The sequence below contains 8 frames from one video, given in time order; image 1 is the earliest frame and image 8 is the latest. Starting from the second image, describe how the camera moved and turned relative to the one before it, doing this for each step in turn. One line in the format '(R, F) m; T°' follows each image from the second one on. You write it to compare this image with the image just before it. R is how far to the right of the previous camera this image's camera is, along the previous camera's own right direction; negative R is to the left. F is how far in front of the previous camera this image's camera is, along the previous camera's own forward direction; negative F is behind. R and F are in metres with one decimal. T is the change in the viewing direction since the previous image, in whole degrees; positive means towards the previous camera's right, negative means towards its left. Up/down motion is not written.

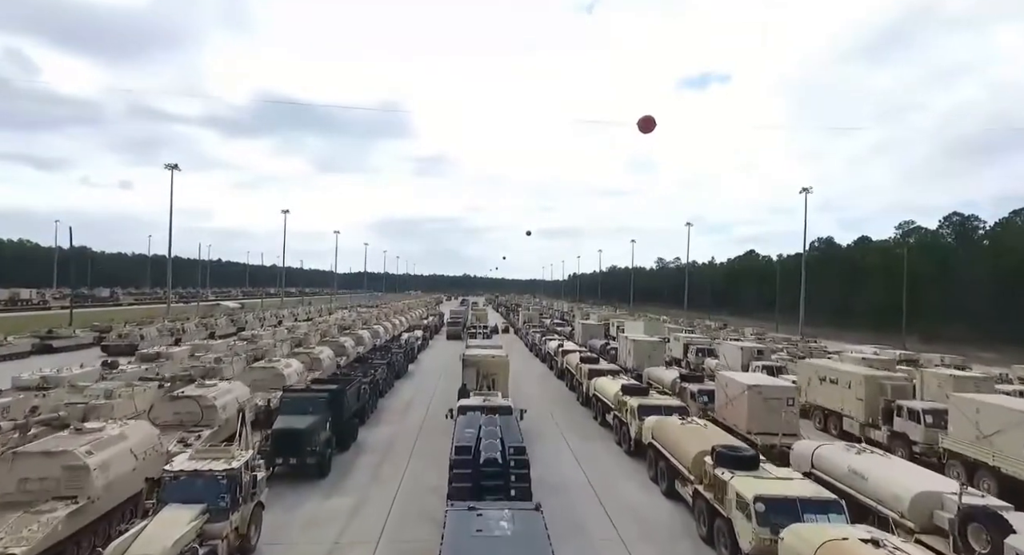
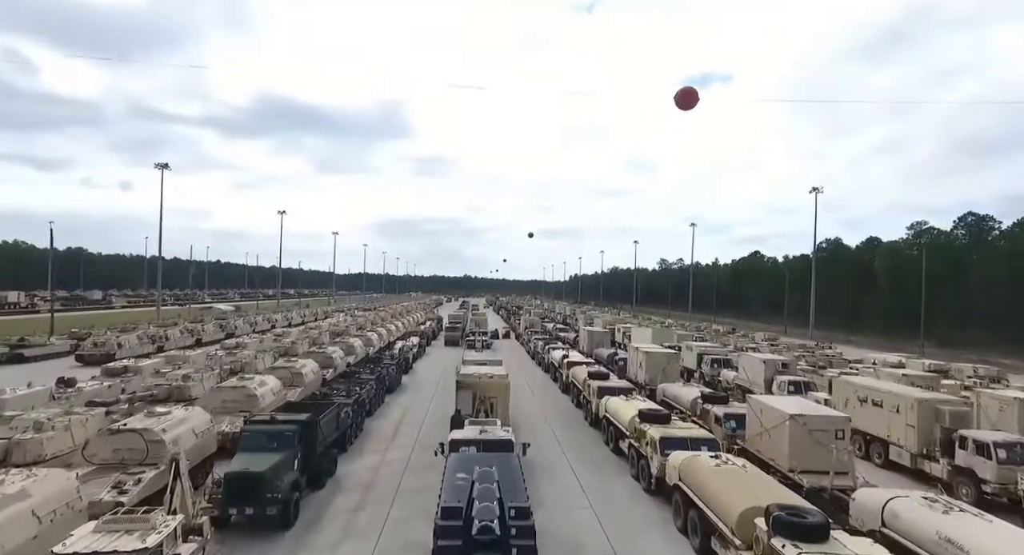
(0.0, +2.3) m; 0°
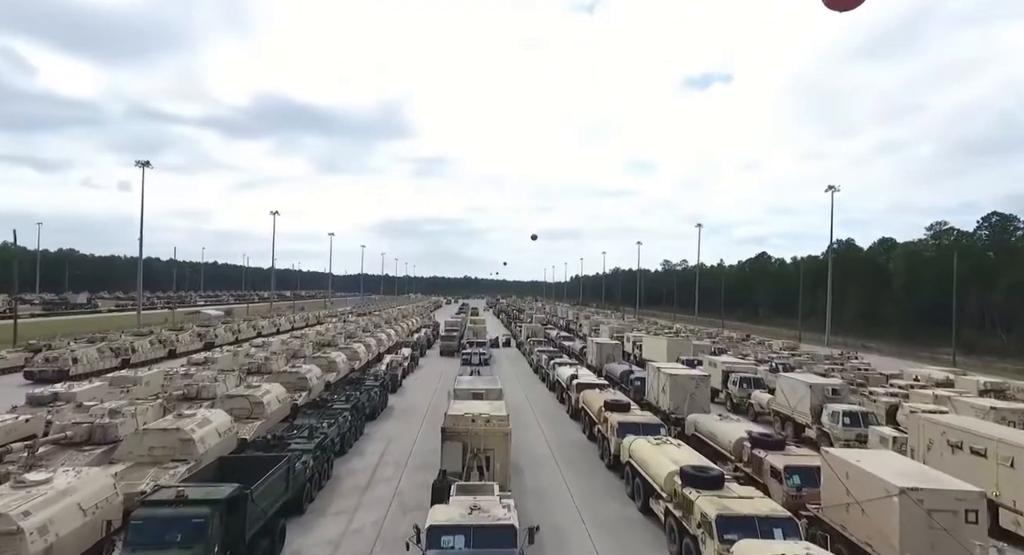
(0.0, +3.8) m; 0°
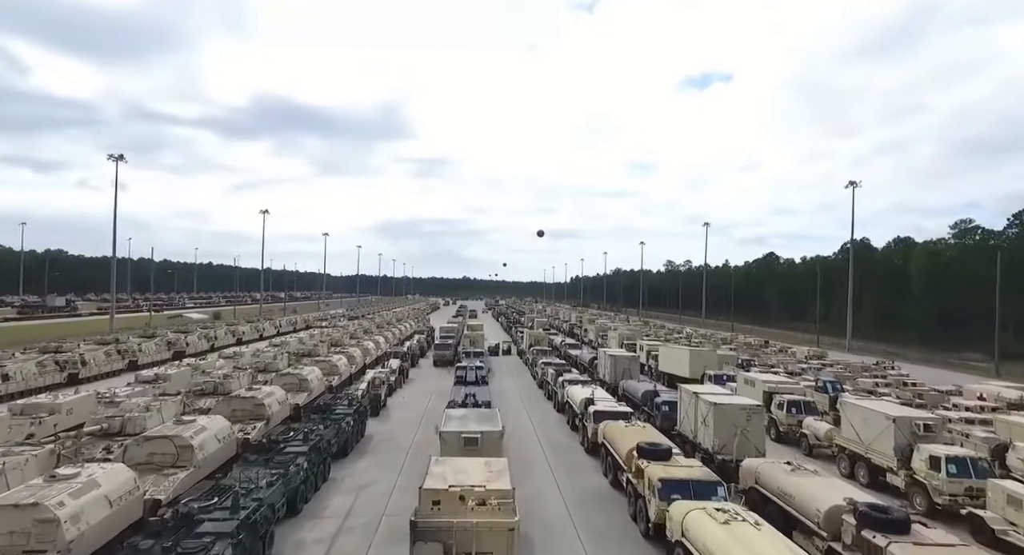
(-0.1, +4.5) m; 0°
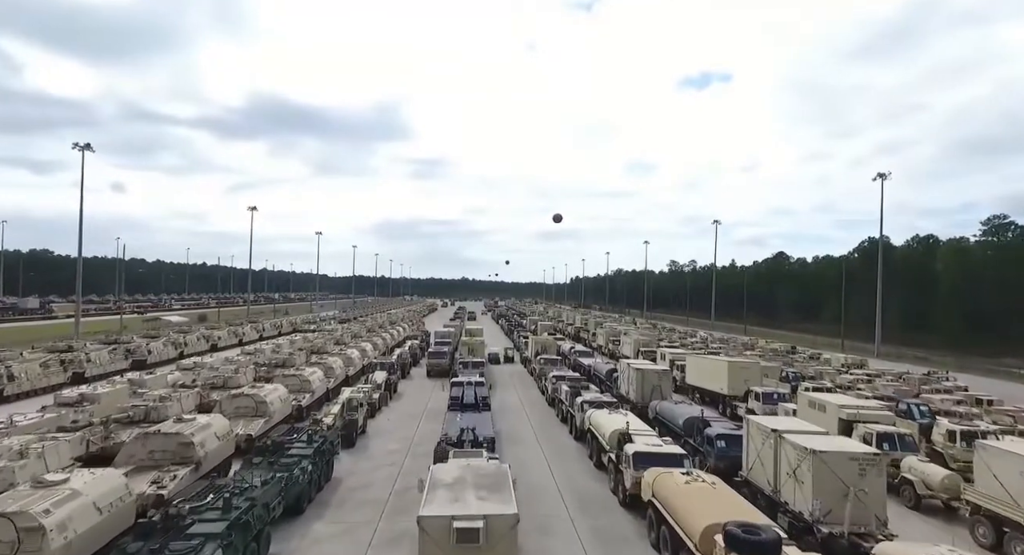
(-0.3, +0.6) m; 0°
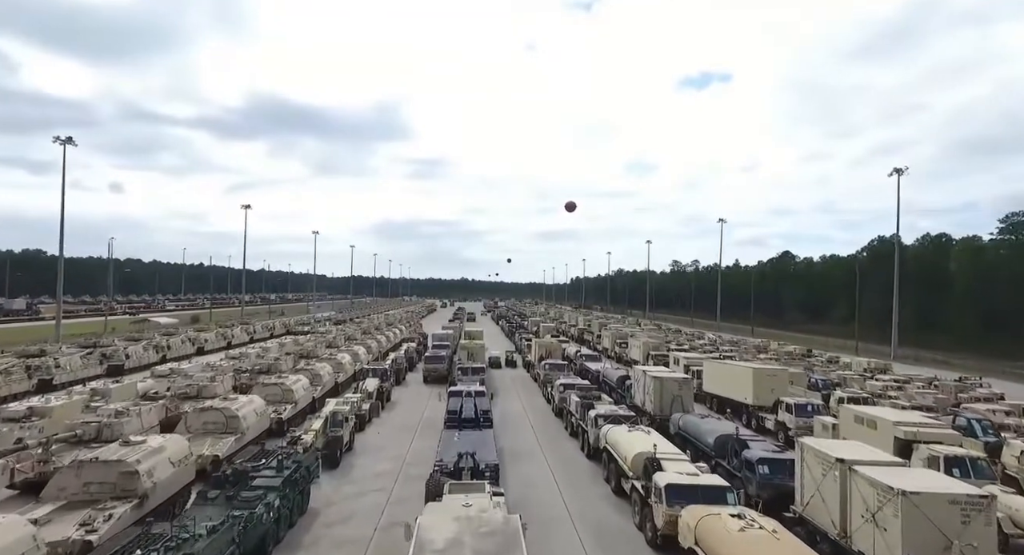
(-0.2, +2.7) m; 0°
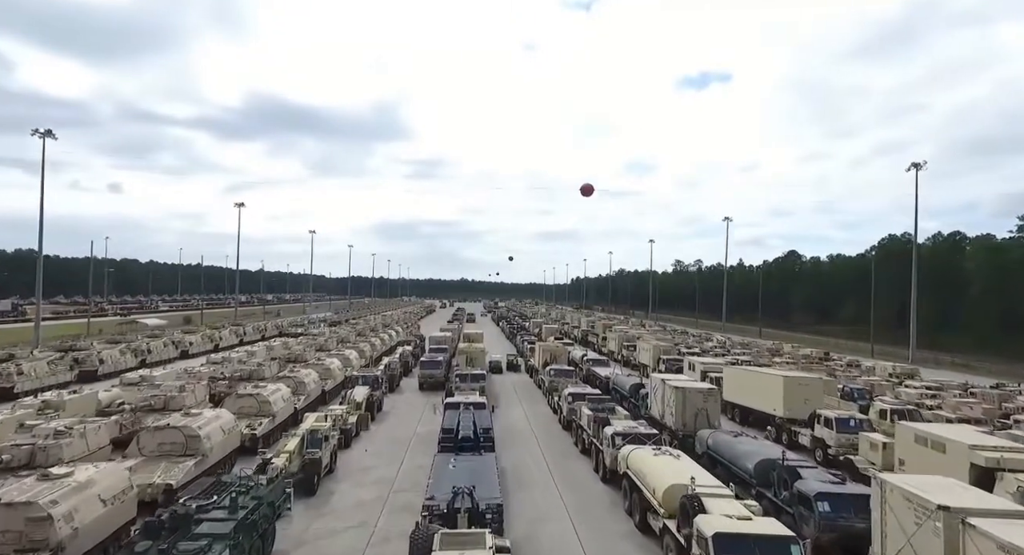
(-0.2, +2.8) m; 0°
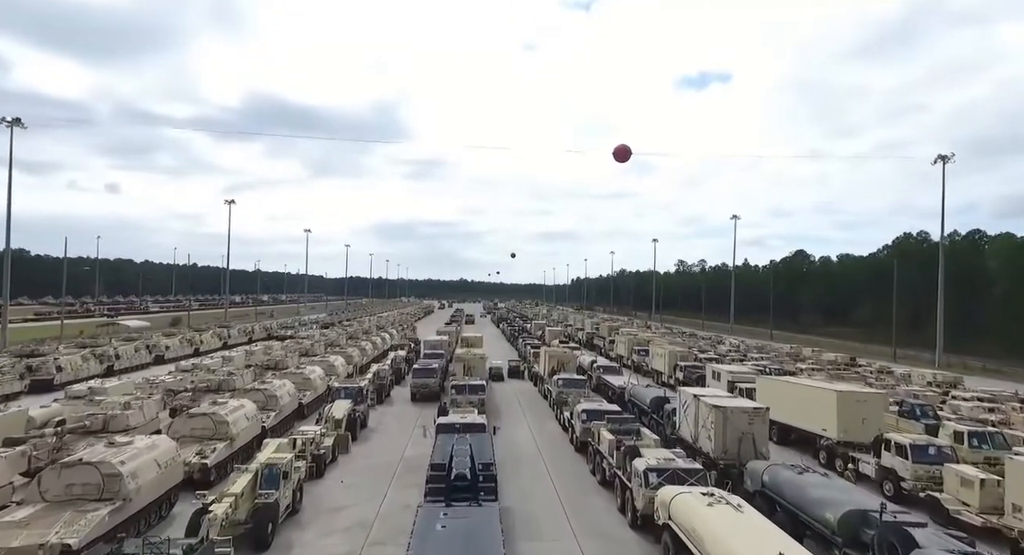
(-0.2, +3.8) m; 0°
